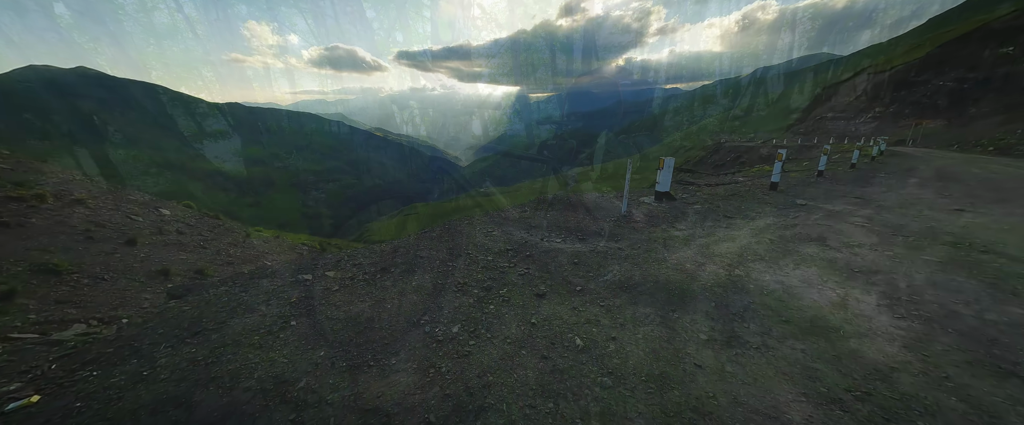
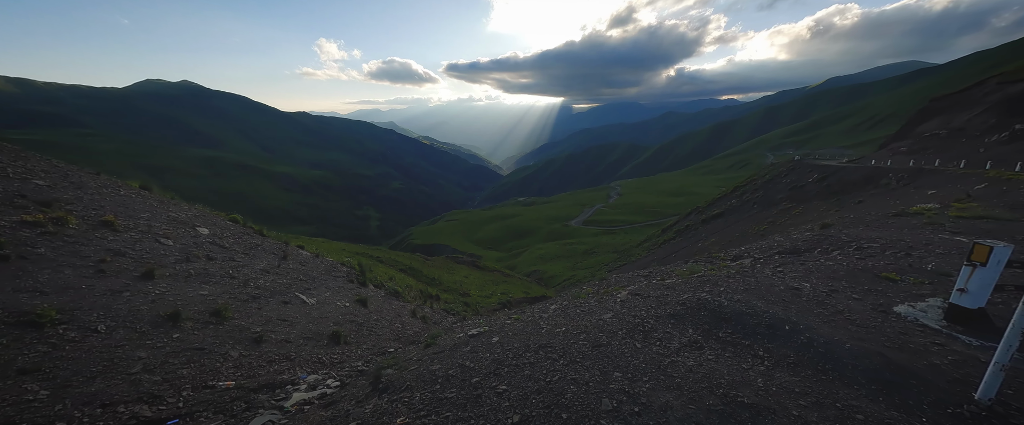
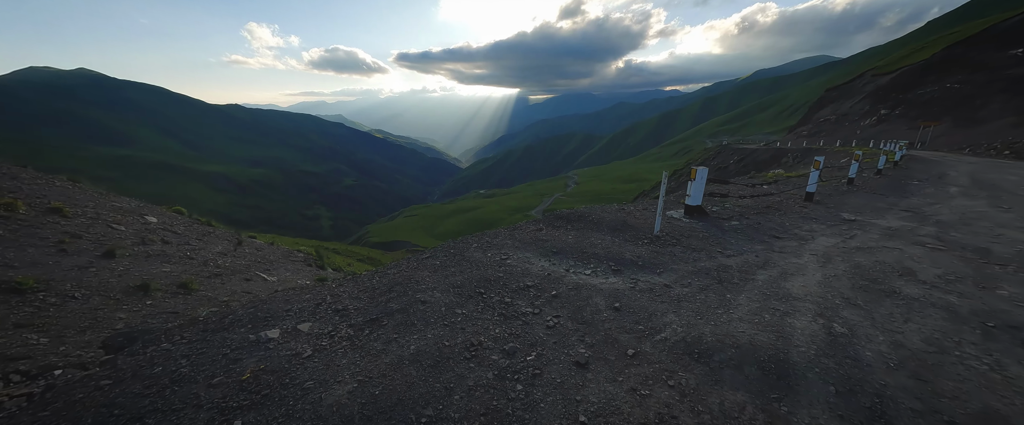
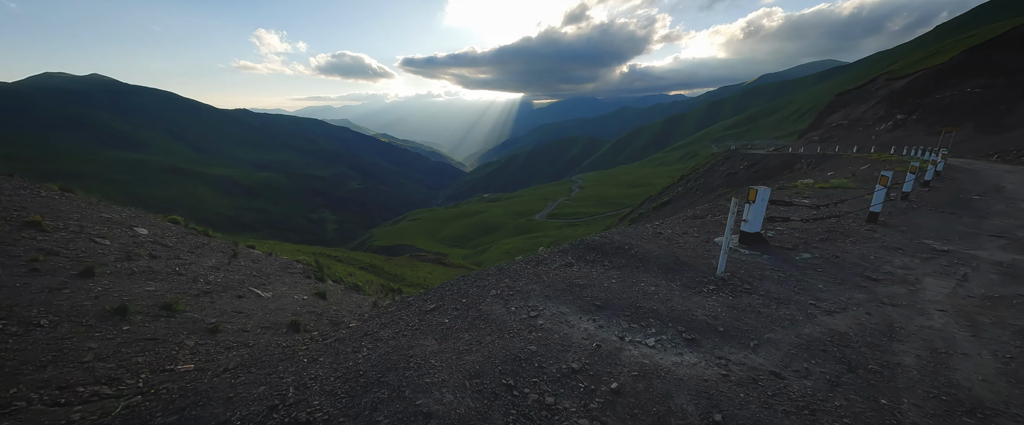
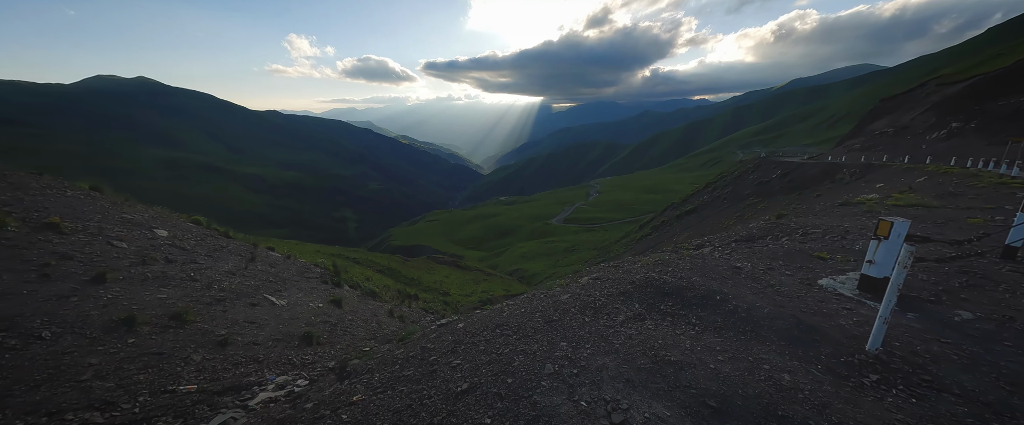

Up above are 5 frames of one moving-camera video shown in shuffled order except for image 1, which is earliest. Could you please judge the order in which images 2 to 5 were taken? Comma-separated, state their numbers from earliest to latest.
3, 4, 5, 2
